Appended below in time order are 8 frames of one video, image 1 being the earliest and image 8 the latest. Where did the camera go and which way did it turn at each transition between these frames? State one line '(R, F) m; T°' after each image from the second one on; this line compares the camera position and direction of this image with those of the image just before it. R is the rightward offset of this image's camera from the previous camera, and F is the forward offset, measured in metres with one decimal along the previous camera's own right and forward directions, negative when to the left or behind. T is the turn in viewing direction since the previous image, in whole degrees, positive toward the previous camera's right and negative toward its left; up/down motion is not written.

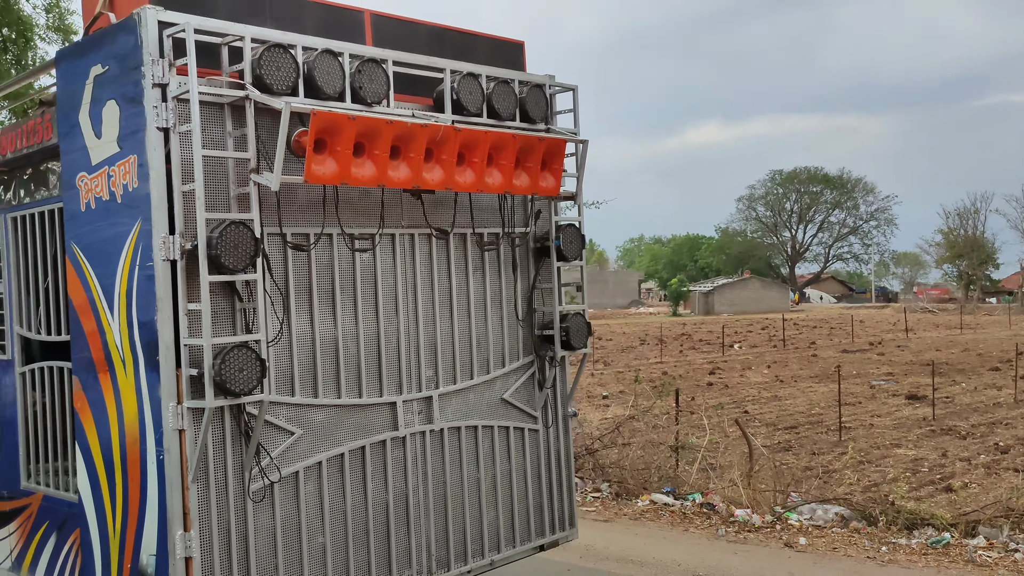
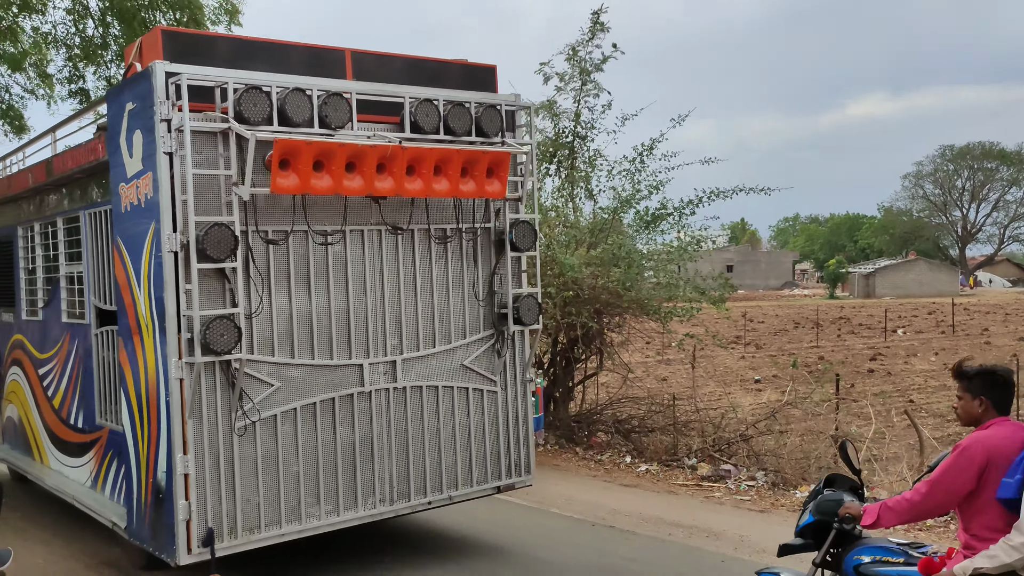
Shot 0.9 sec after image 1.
(+1.0, -0.9) m; -8°
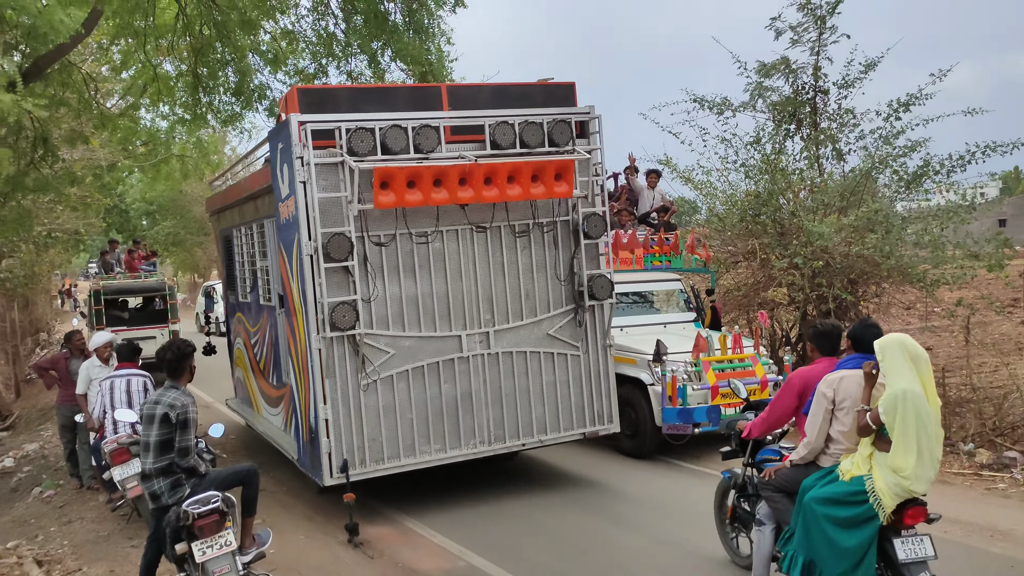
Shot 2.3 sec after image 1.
(+1.1, -1.1) m; -14°
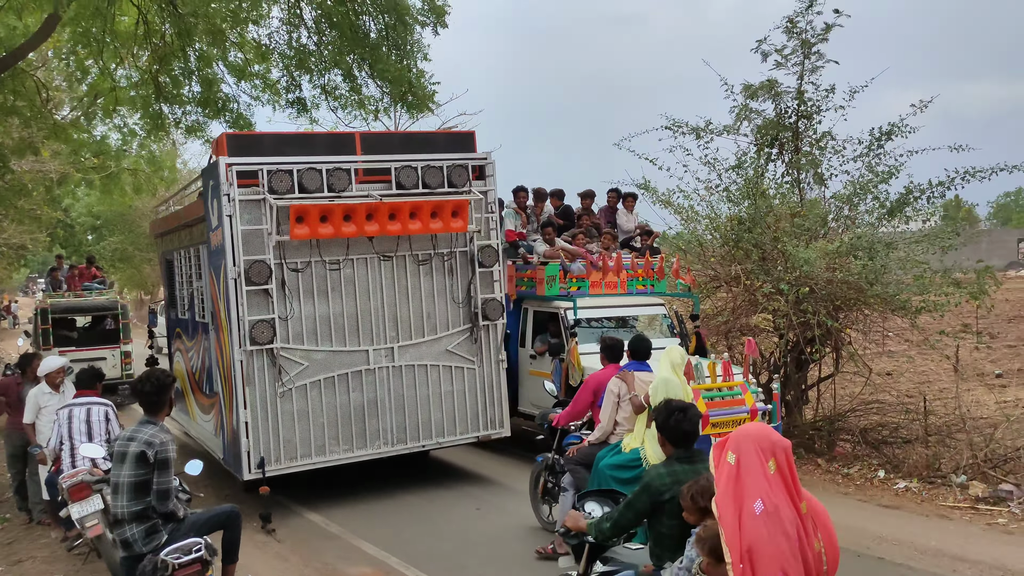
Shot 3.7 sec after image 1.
(+0.4, -0.7) m; +2°
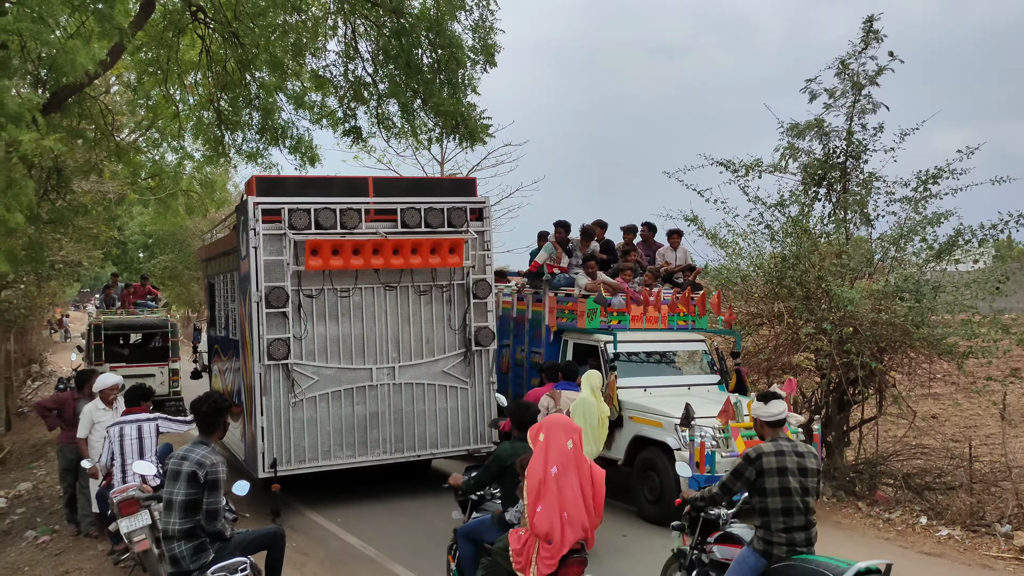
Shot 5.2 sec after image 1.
(0.0, -0.1) m; -2°
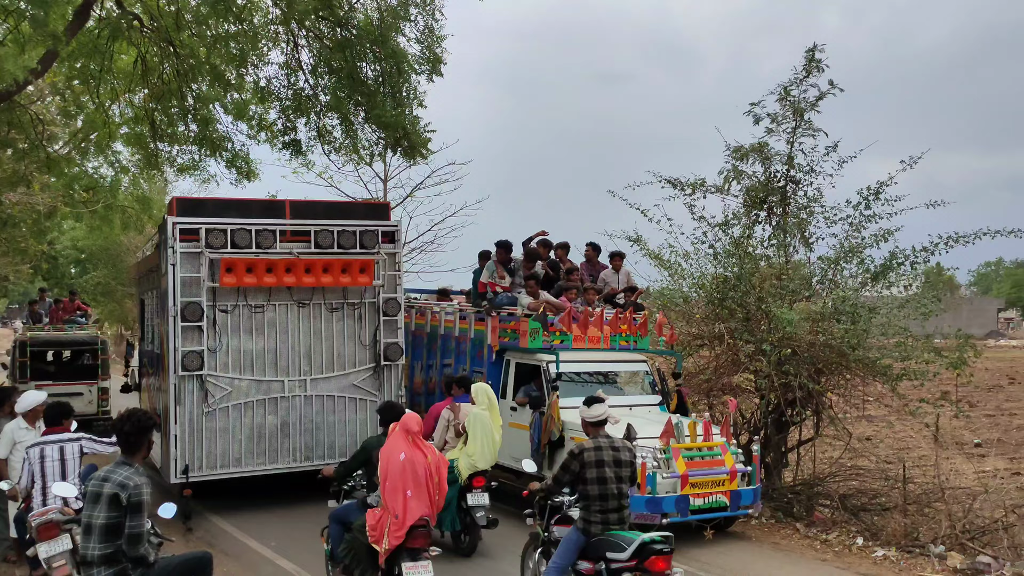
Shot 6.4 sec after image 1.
(0.0, +0.1) m; +3°
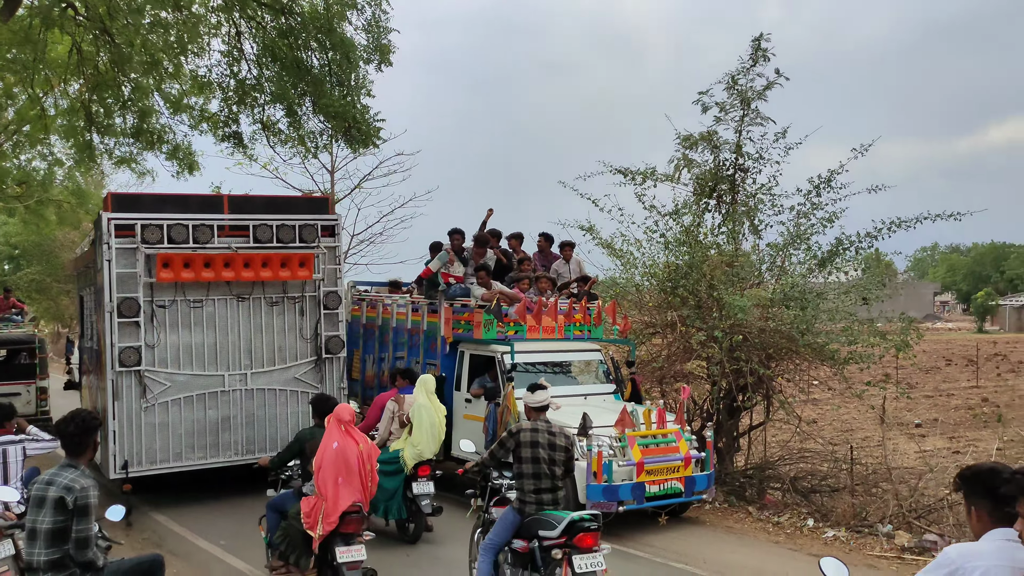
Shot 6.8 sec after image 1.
(0.0, 0.0) m; +3°
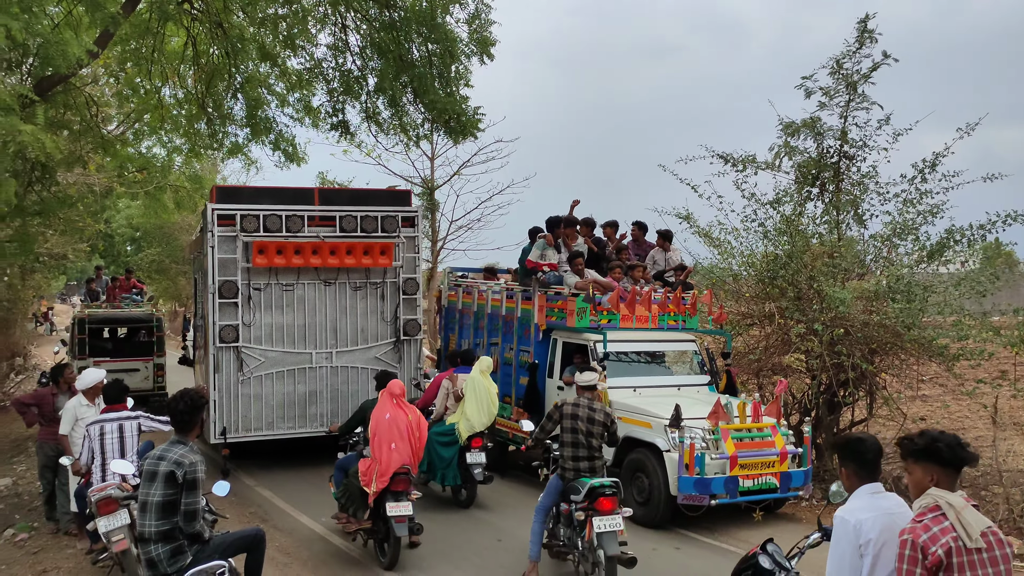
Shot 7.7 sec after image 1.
(0.0, 0.0) m; -6°
